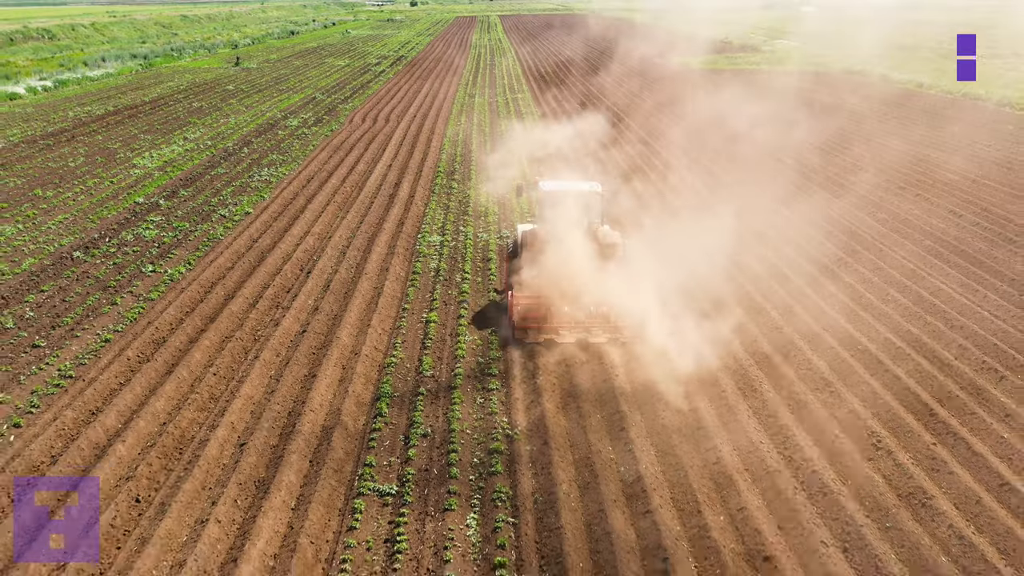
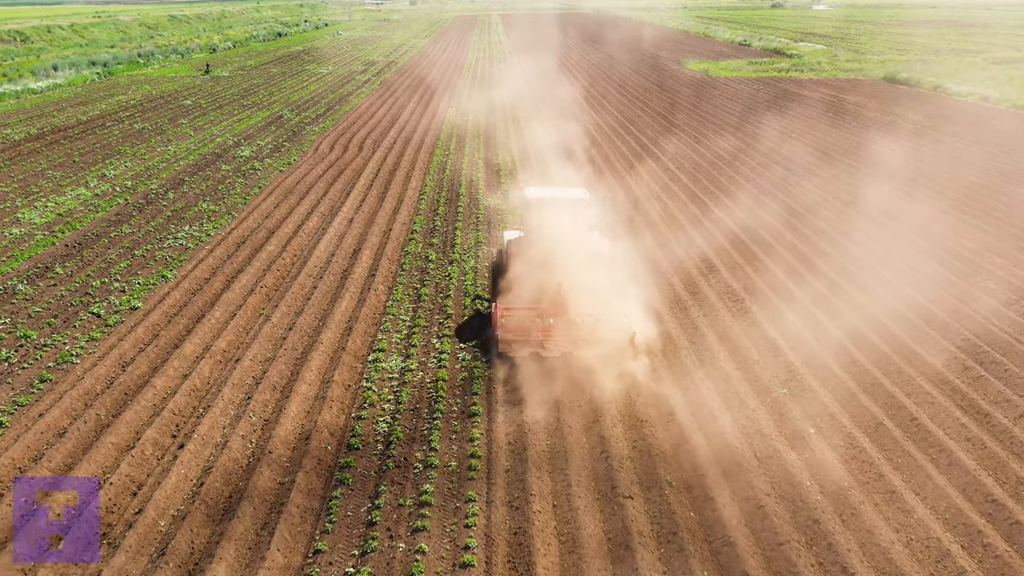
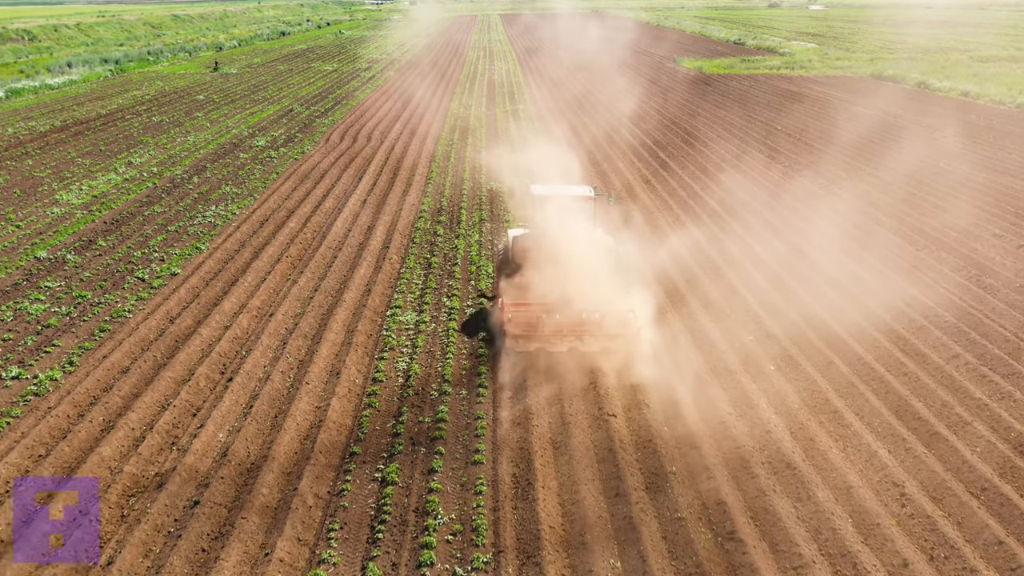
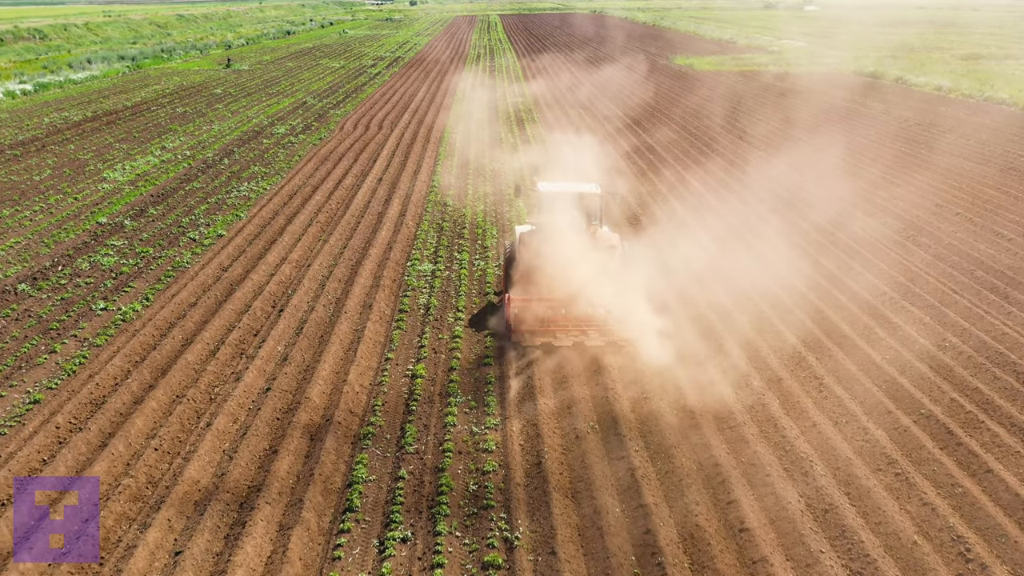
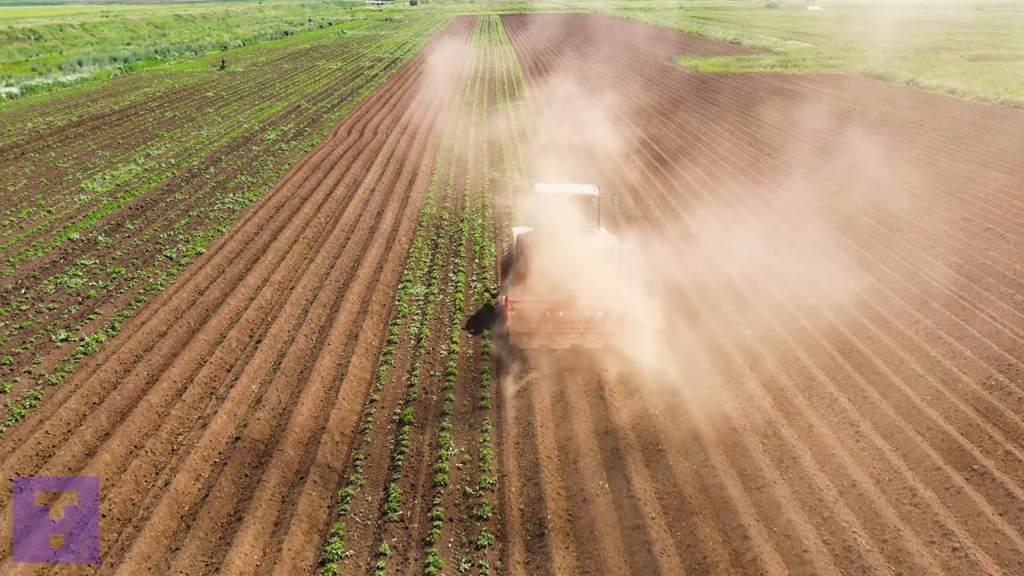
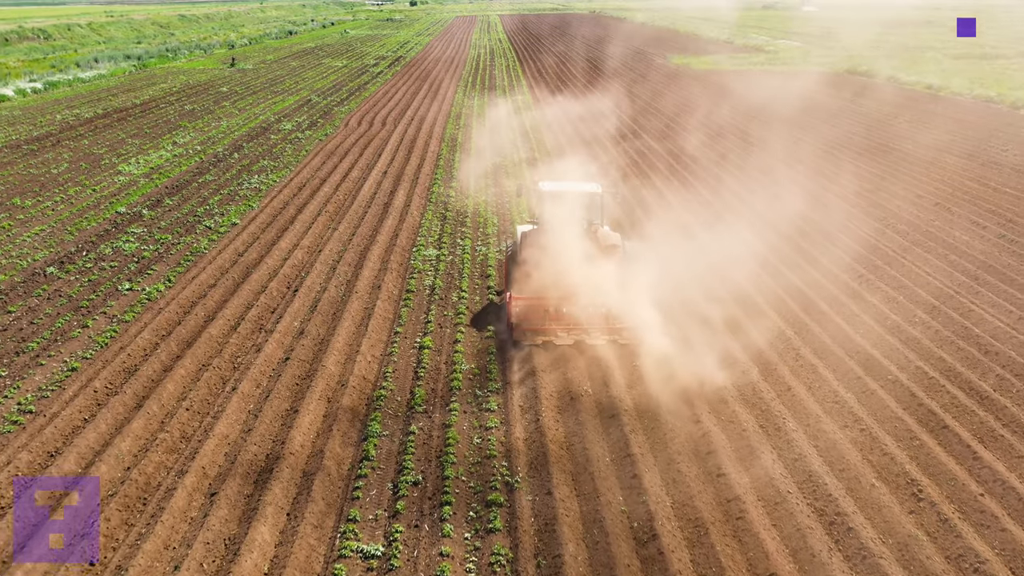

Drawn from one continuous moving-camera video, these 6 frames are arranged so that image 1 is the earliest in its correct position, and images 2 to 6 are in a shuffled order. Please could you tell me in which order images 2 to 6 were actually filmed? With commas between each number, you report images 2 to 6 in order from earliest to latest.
6, 4, 5, 3, 2
